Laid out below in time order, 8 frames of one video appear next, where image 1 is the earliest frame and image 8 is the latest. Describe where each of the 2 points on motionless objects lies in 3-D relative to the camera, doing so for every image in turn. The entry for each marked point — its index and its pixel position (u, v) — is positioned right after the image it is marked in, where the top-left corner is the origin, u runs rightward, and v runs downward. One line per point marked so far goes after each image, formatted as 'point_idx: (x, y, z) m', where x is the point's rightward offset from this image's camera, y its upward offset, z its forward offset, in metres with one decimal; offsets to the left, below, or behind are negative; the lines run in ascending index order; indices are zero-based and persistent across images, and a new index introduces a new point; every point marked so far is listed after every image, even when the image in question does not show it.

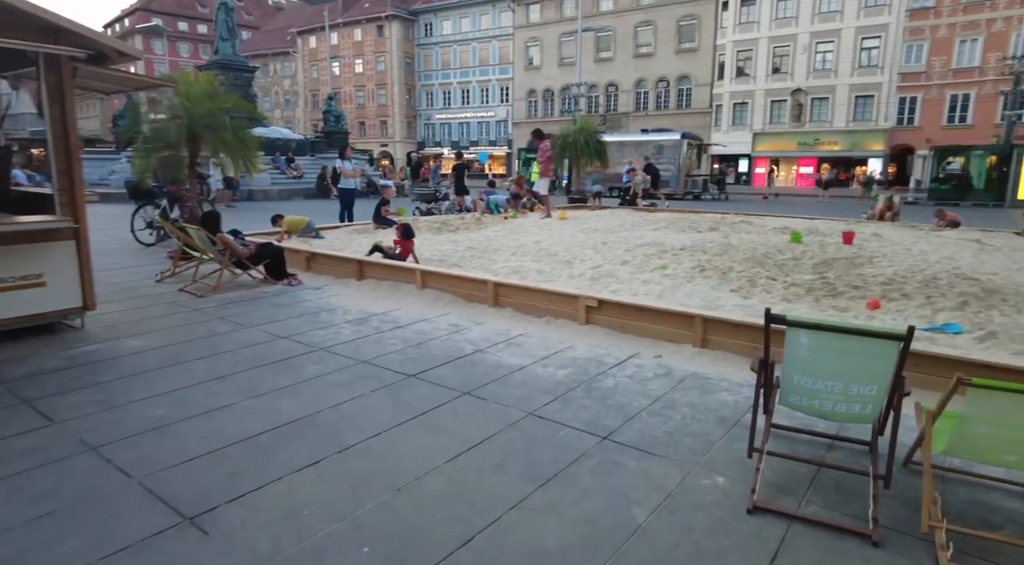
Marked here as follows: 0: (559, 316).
0: (+0.3, -0.2, +3.8) m
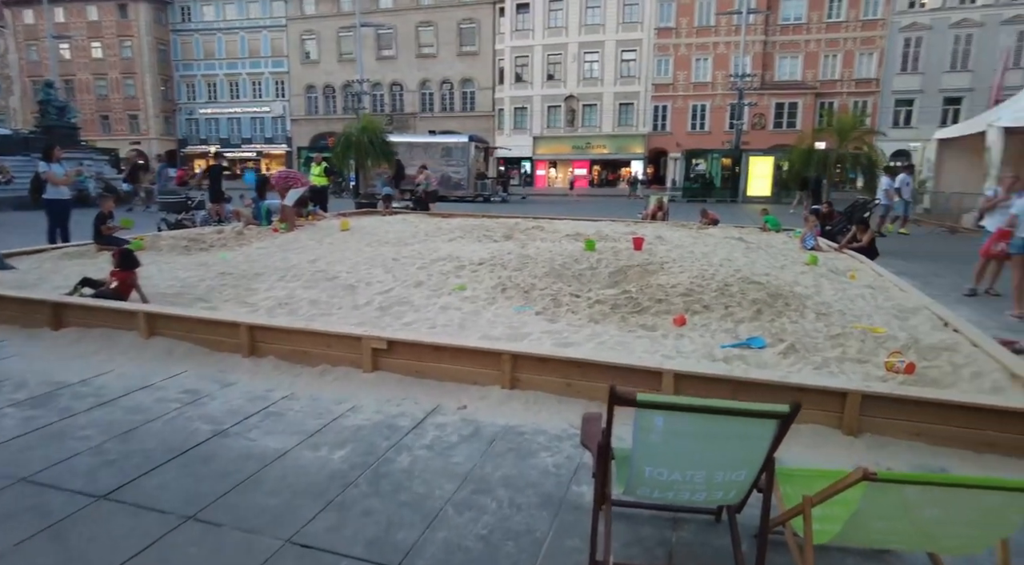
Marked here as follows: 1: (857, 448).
0: (-0.8, -0.4, +3.1) m
1: (+1.5, -0.7, +2.6) m
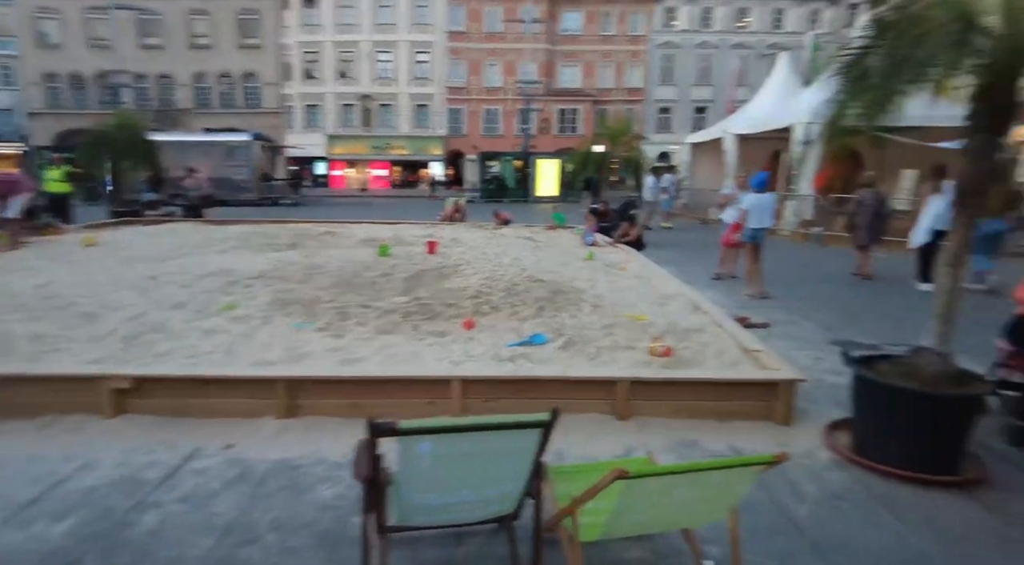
0: (-1.8, -0.5, +2.6) m
1: (+0.5, -0.7, +2.9) m
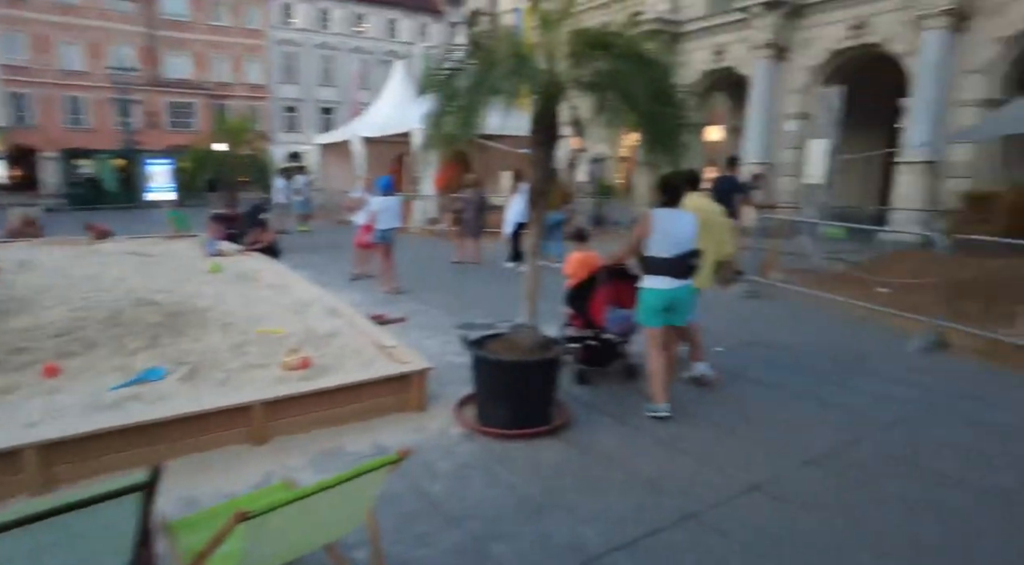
0: (-2.9, -0.8, +1.3) m
1: (-1.1, -0.8, +2.7) m
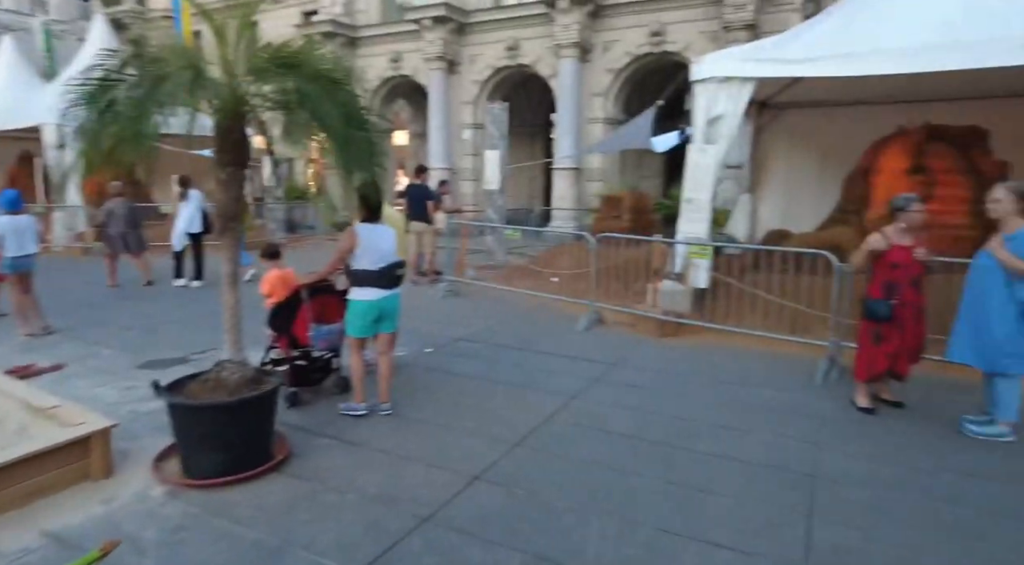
0: (-3.0, -1.2, -0.1) m
1: (-2.1, -1.0, +2.1) m
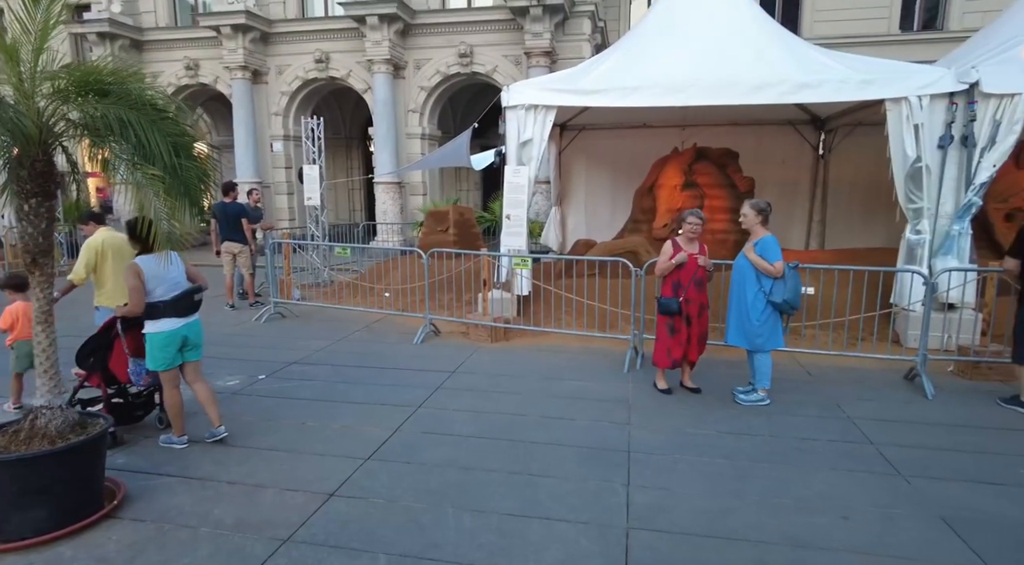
0: (-2.7, -1.4, -0.5) m
1: (-2.4, -1.2, +1.8) m
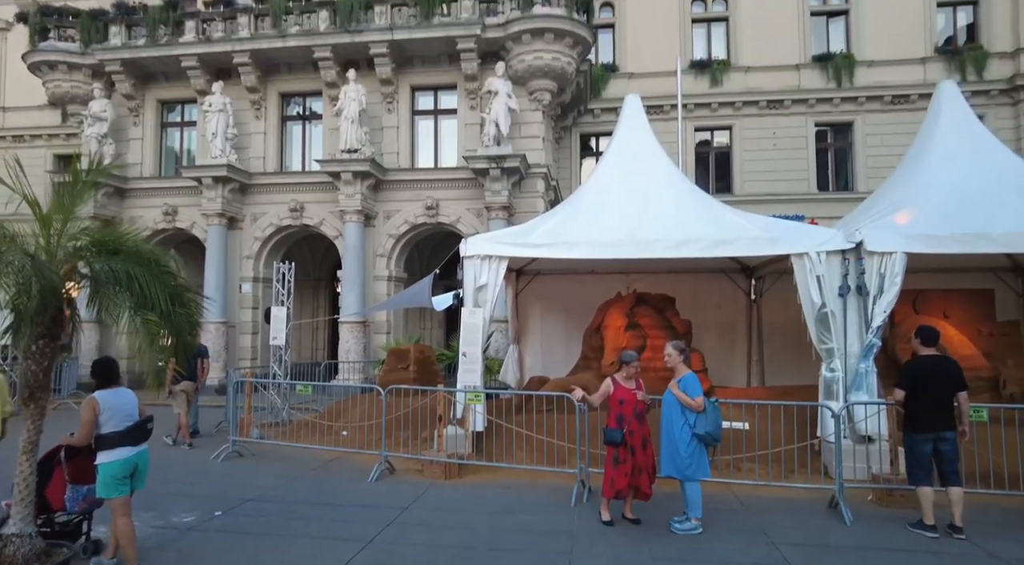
0: (-2.9, -1.3, -0.3) m
1: (-2.7, -1.7, +2.0) m
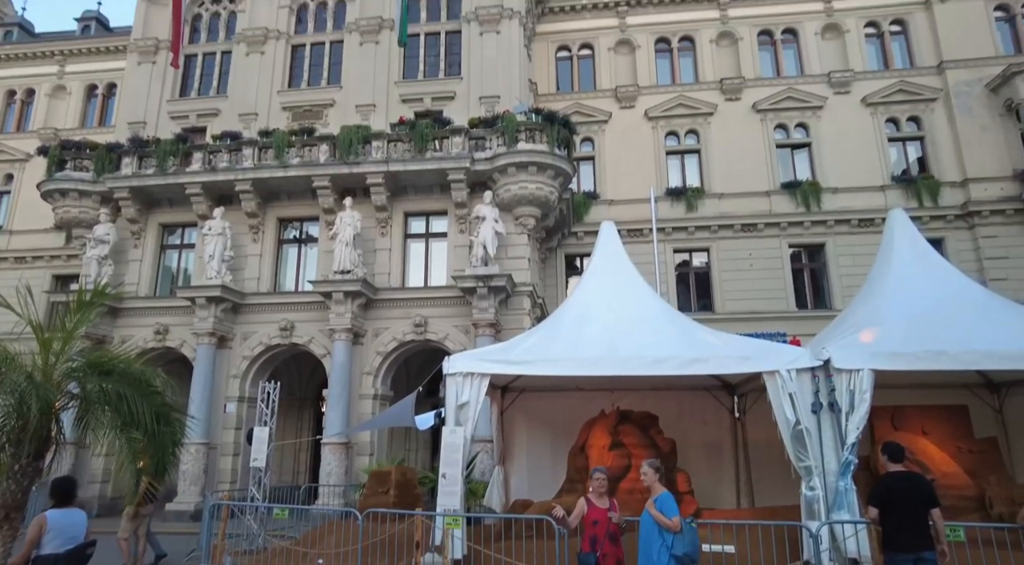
0: (-3.0, -1.3, -0.3) m
1: (-2.9, -2.1, +1.9) m
